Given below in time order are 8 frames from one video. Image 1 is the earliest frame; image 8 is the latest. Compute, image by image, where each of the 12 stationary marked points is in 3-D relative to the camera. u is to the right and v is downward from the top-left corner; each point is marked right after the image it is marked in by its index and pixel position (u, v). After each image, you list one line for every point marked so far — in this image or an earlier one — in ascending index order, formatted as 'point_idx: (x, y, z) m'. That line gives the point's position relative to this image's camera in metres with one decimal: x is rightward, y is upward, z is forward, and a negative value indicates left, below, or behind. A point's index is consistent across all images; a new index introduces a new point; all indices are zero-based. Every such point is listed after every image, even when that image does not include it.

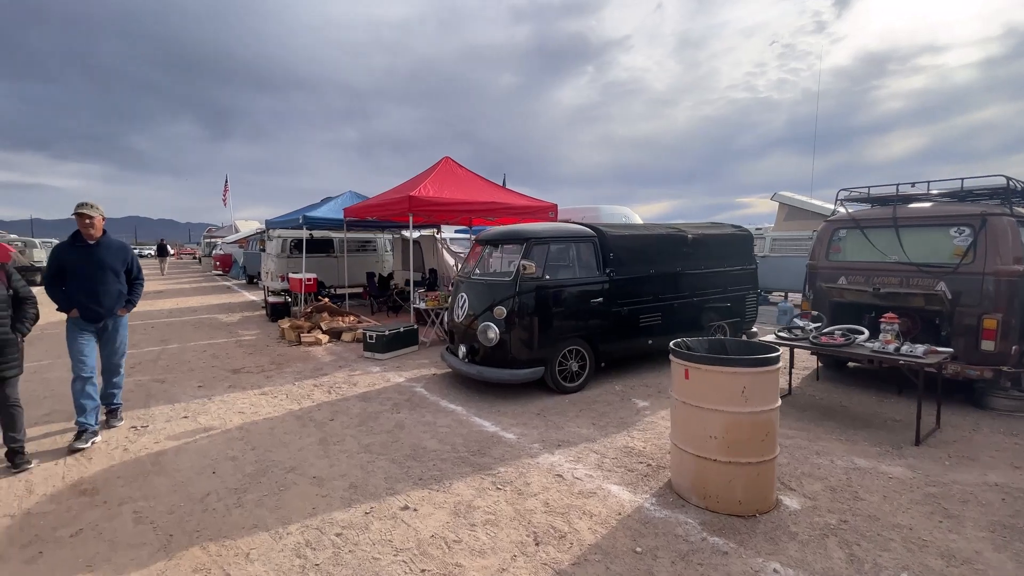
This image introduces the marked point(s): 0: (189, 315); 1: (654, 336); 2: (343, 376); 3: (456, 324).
0: (-8.9, -0.7, +12.9) m
1: (+2.0, -0.7, +6.5) m
2: (-2.4, -1.3, +6.7) m
3: (-0.7, -0.5, +6.2) m
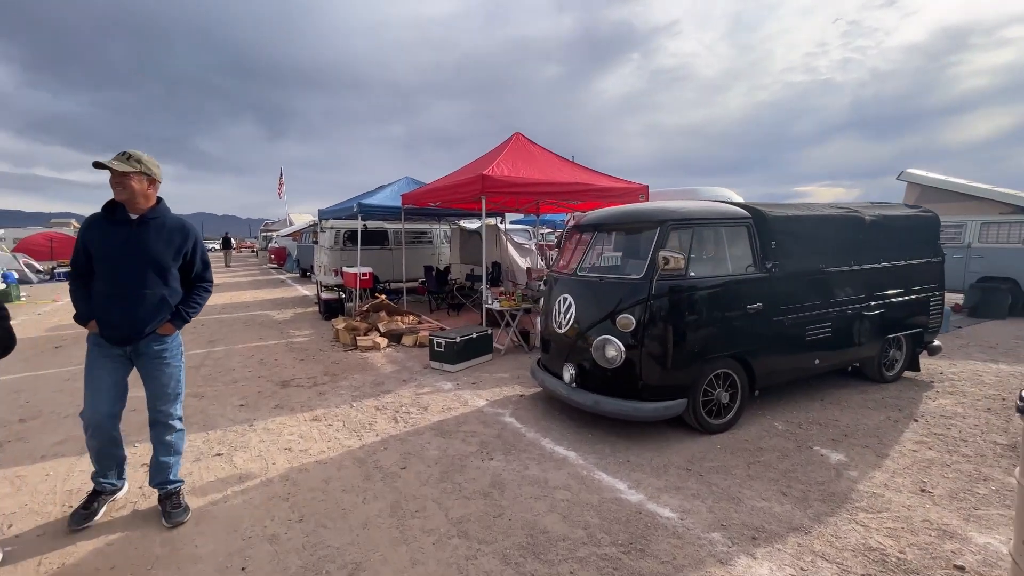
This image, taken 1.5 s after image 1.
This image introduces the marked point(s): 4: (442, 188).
0: (-7.1, -0.6, +12.2) m
1: (+3.2, -0.7, +4.8) m
2: (-1.2, -1.2, +5.5) m
3: (+0.4, -0.5, +4.8) m
4: (-1.3, +1.8, +8.6) m
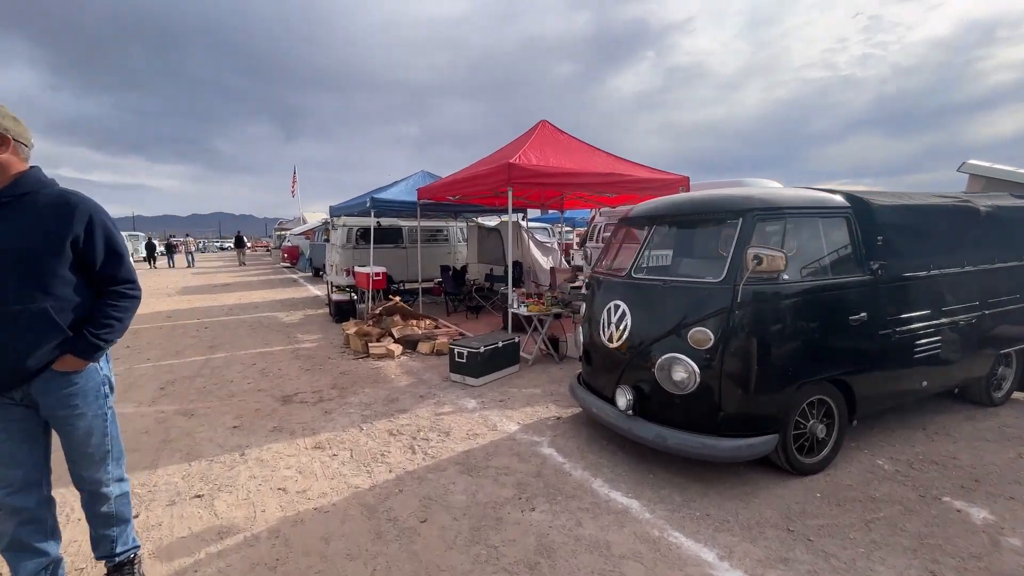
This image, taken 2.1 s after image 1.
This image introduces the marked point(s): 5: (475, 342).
0: (-6.5, -0.6, +11.6) m
1: (+3.5, -0.7, +3.9) m
2: (-0.9, -1.3, +4.7) m
3: (+0.8, -0.5, +4.0) m
4: (-0.9, +1.8, +7.9) m
5: (-0.5, -0.7, +5.8) m
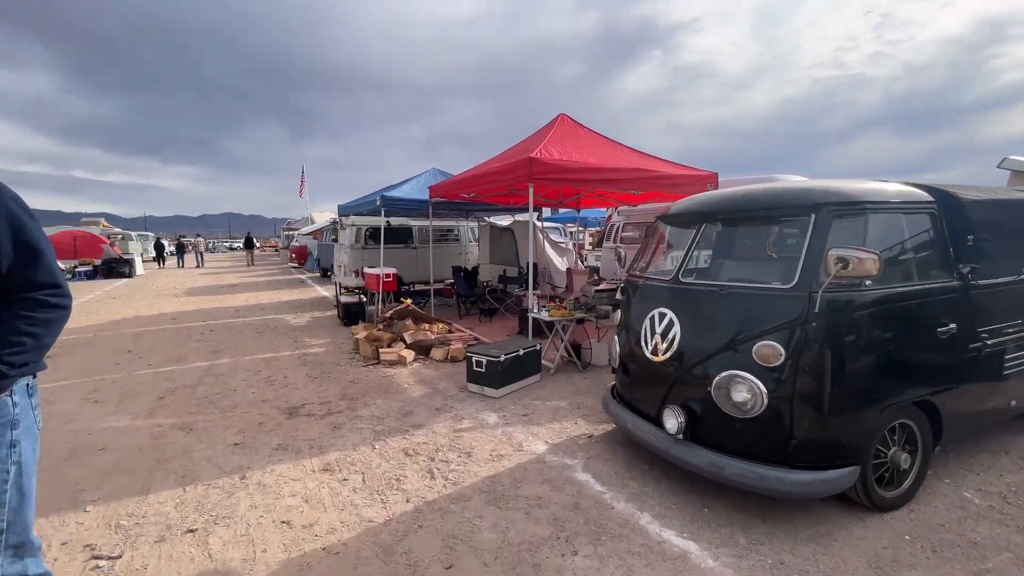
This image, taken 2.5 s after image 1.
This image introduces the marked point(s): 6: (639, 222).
0: (-6.2, -0.6, +11.3) m
1: (+3.7, -0.8, +3.5) m
2: (-0.6, -1.3, +4.3) m
3: (+1.0, -0.6, +3.6) m
4: (-0.6, +1.8, +7.5) m
5: (-0.2, -0.7, +5.4) m
6: (+2.9, +1.5, +10.5) m
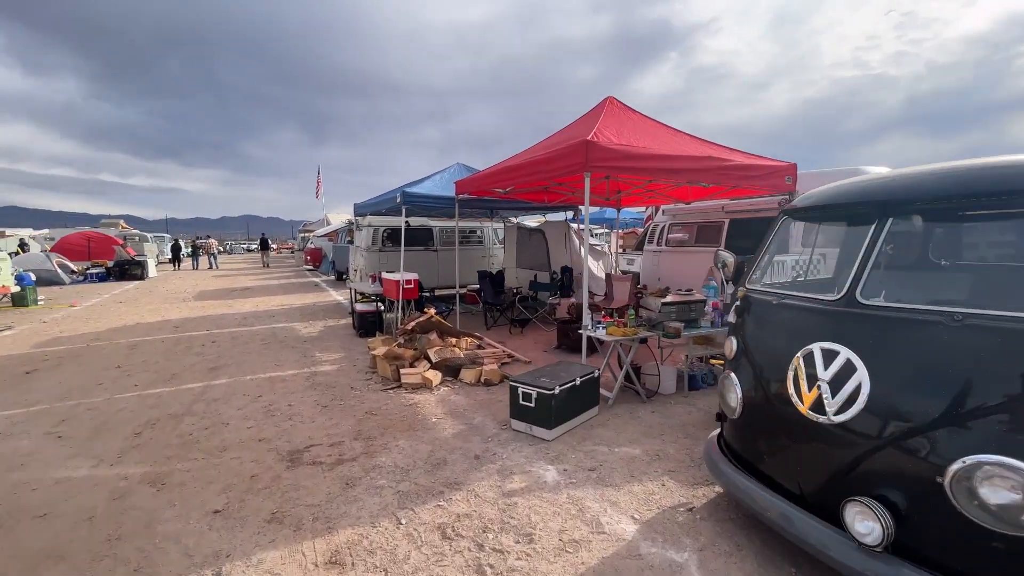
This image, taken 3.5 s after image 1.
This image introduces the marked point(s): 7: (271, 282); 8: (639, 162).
0: (-5.5, -0.8, +10.4) m
1: (+4.2, -0.9, +2.3) m
2: (-0.1, -1.4, +3.3) m
3: (+1.5, -0.7, +2.5) m
4: (0.0, +1.6, +6.4) m
5: (+0.3, -0.8, +4.3) m
6: (+3.5, +1.3, +9.3) m
7: (-10.1, +0.2, +19.4) m
8: (+1.4, +1.4, +5.1) m
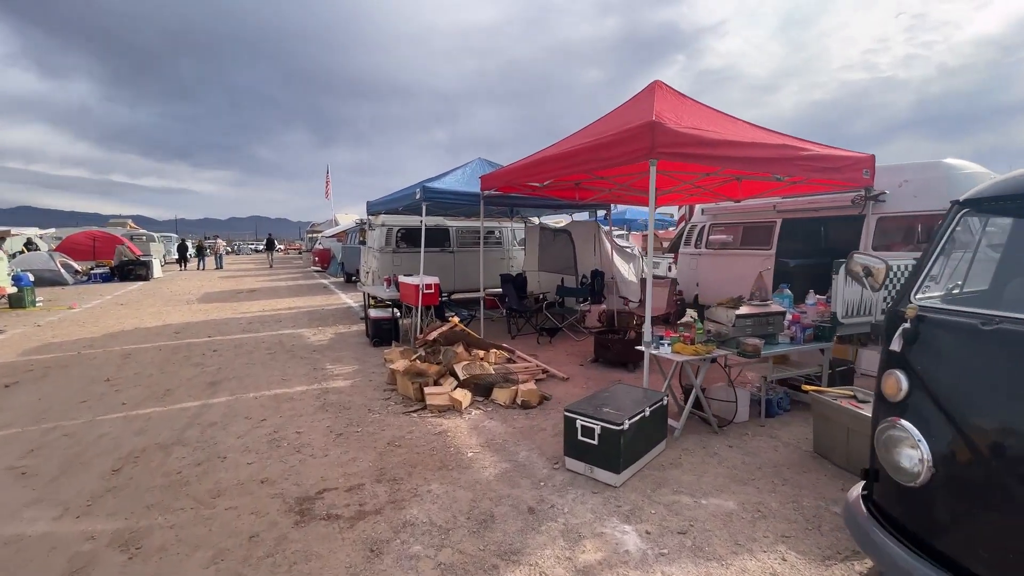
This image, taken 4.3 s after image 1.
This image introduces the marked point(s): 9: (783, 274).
0: (-5.0, -0.8, +9.7) m
1: (+4.6, -1.0, +1.5) m
2: (+0.3, -1.5, +2.5) m
3: (+1.9, -0.8, +1.7) m
4: (+0.5, +1.6, +5.7) m
5: (+0.7, -0.9, +3.5) m
6: (+4.0, +1.2, +8.5) m
7: (-9.4, +0.2, +18.8) m
8: (+1.8, +1.3, +4.4) m
9: (+4.5, +0.2, +7.7) m
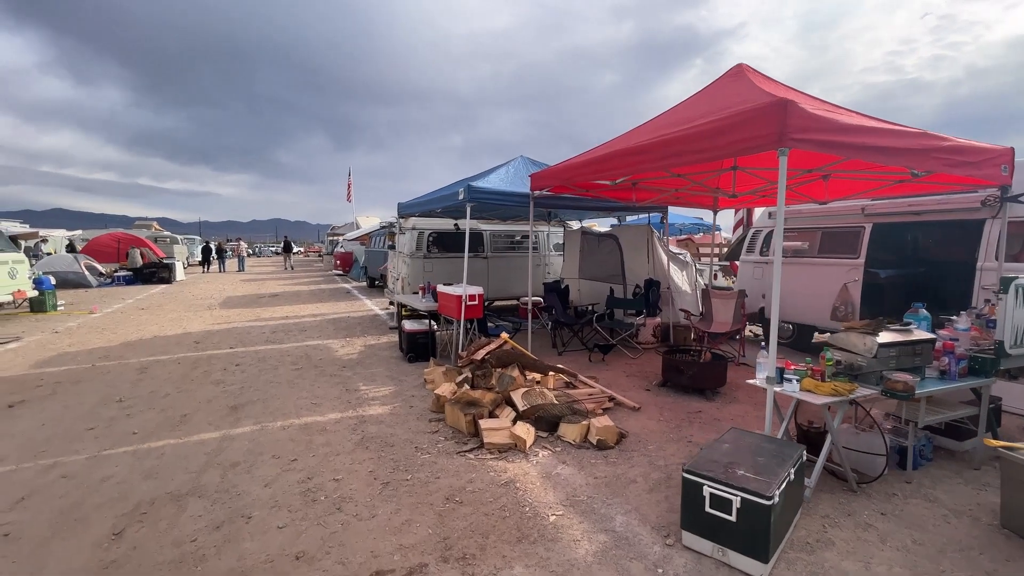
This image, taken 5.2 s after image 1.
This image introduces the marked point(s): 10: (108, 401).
0: (-4.2, -1.0, +9.0) m
1: (+5.1, -1.2, +0.5) m
2: (+0.8, -1.6, +1.7) m
3: (+2.4, -0.9, +0.8) m
4: (+1.2, +1.4, +4.9) m
5: (+1.3, -1.1, +2.7) m
6: (+4.8, +1.0, +7.6) m
7: (-8.3, 0.0, +18.3) m
8: (+2.5, +1.1, +3.5) m
9: (+5.2, 0.0, +6.8) m
10: (-4.7, -1.3, +5.5) m
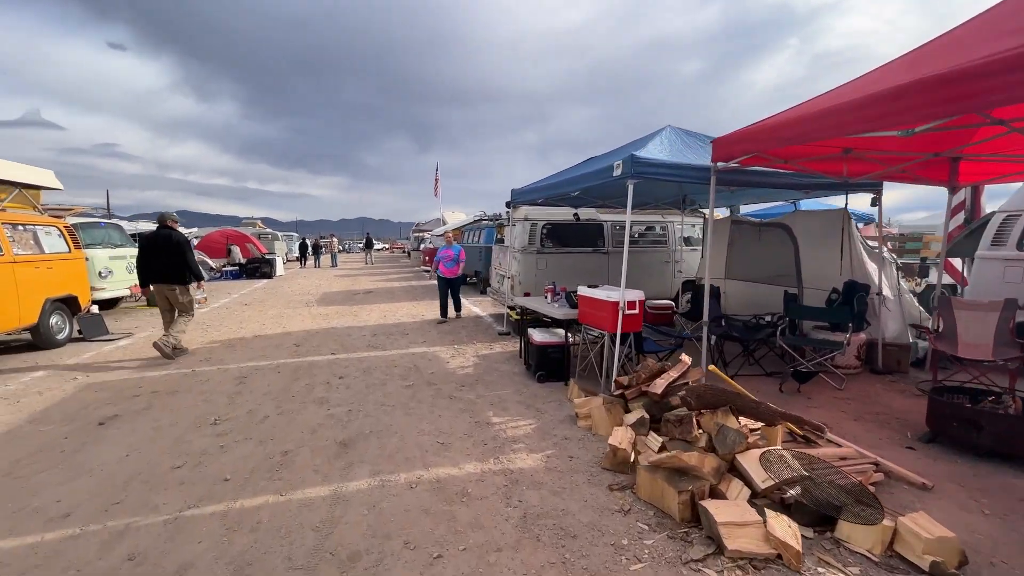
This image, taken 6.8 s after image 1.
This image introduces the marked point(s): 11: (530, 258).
0: (-1.9, -1.0, +8.0) m
1: (+5.9, -1.3, -1.9) m
2: (+1.9, -1.7, 0.0) m
3: (+3.3, -1.0, -1.1) m
4: (+2.8, +1.3, +3.0) m
5: (+2.5, -1.2, +0.9) m
6: (+6.7, +0.9, +5.1) m
7: (-4.6, +0.1, +17.8) m
8: (+3.8, +1.0, +1.5) m
9: (+7.0, -0.1, +4.3) m
10: (-3.0, -1.3, +4.6) m
11: (+0.4, +0.5, +8.4) m
